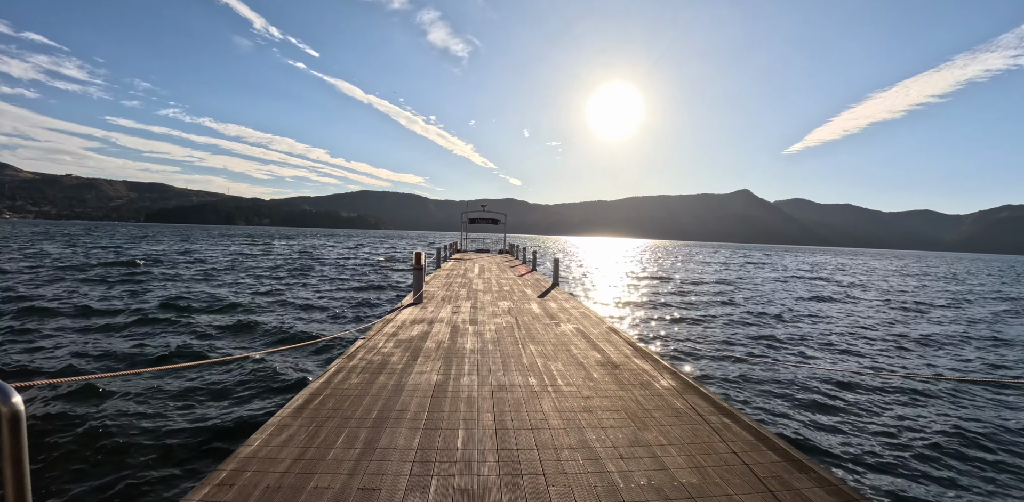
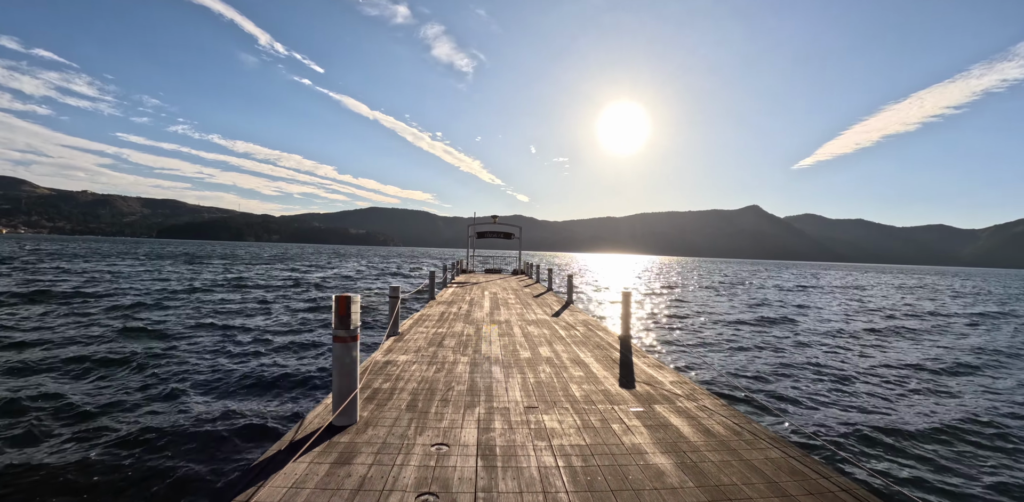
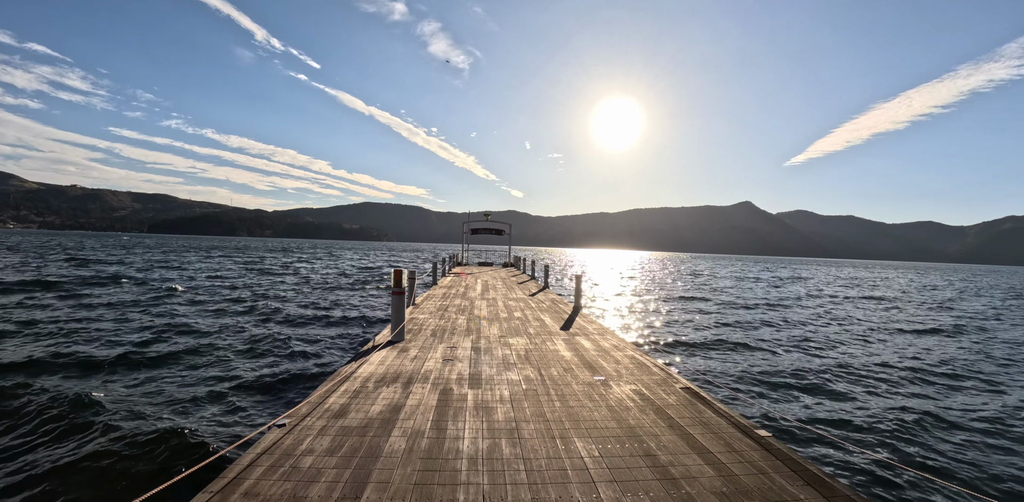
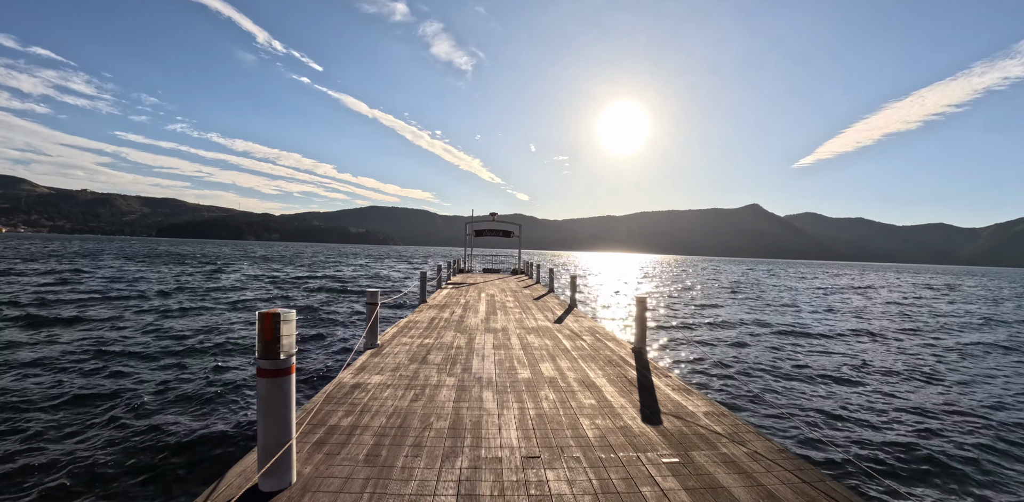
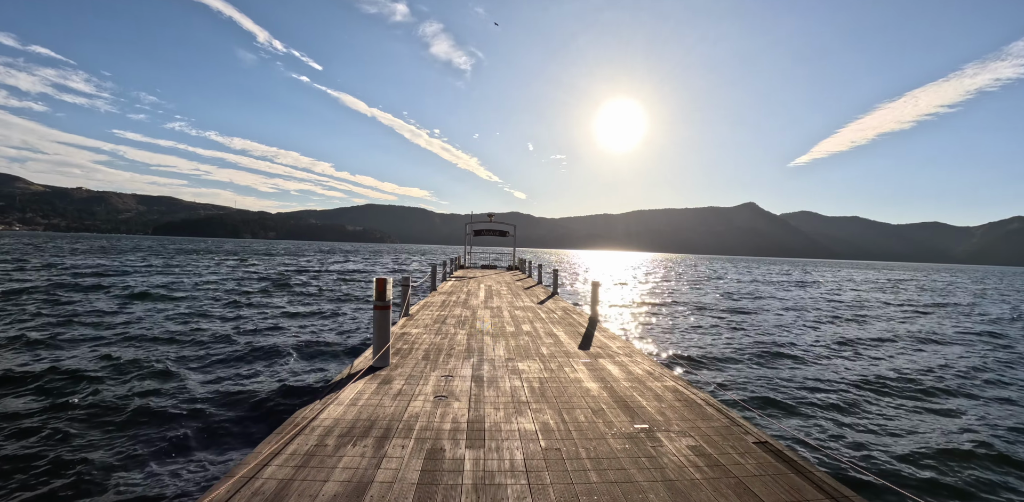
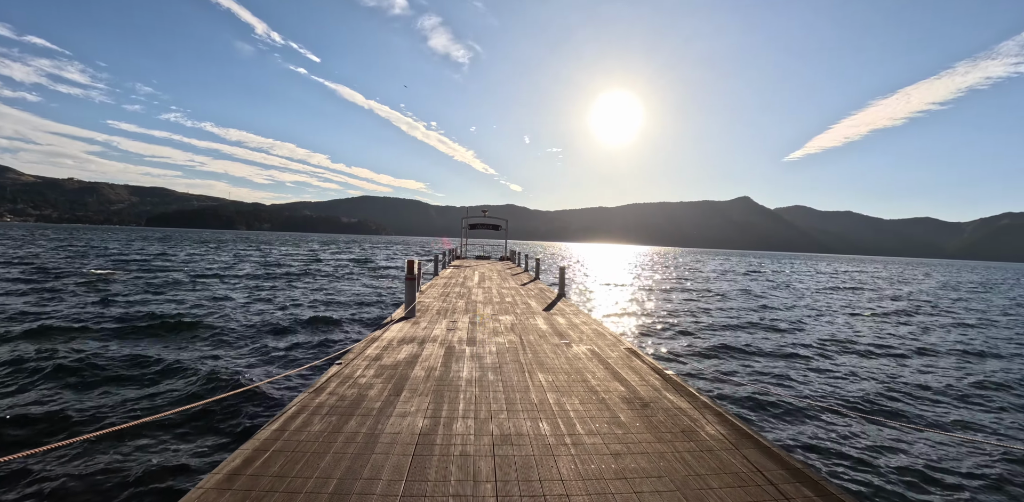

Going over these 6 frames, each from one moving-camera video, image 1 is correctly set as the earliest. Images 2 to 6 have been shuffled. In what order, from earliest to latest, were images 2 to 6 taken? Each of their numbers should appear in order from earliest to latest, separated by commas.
6, 3, 5, 2, 4
